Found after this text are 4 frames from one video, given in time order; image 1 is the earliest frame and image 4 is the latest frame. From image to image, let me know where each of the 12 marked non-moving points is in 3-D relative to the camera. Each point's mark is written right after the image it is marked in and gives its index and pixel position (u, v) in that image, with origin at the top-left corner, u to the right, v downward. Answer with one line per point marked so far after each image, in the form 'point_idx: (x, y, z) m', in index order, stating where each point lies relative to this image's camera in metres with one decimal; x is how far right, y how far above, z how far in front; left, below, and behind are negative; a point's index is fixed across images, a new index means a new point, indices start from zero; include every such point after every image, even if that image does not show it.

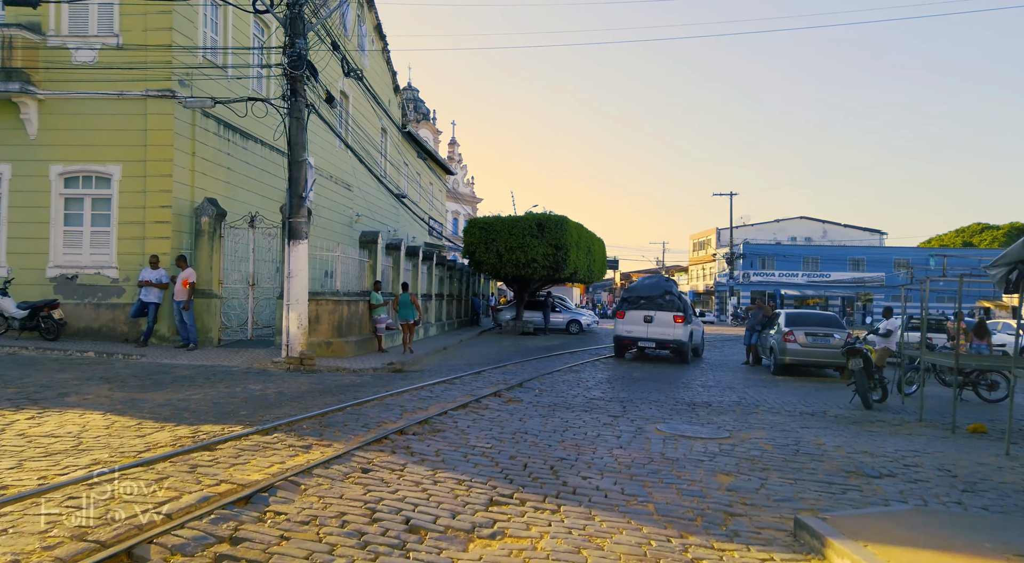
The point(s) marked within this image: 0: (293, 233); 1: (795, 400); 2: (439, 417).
0: (-4.0, +0.9, +14.0) m
1: (+5.1, -2.2, +14.2) m
2: (-0.8, -1.5, +8.7) m
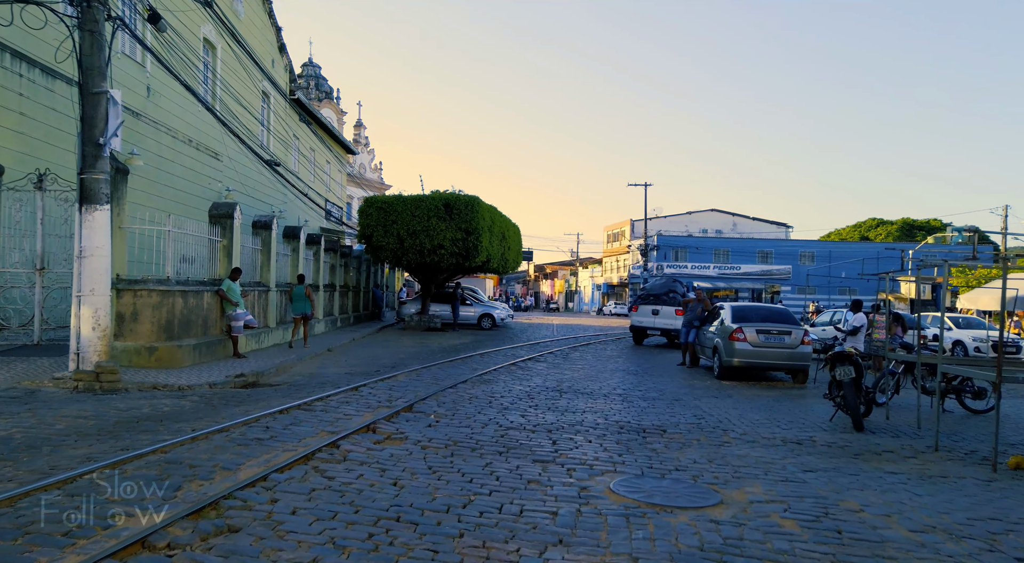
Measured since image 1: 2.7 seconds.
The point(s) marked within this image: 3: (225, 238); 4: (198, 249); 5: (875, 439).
0: (-5.4, +1.1, +9.9) m
1: (+3.6, -2.0, +11.1) m
2: (-1.7, -1.4, +5.0) m
3: (-5.2, +0.8, +14.2) m
4: (-5.3, +0.5, +13.1) m
5: (+4.6, -2.0, +9.8) m
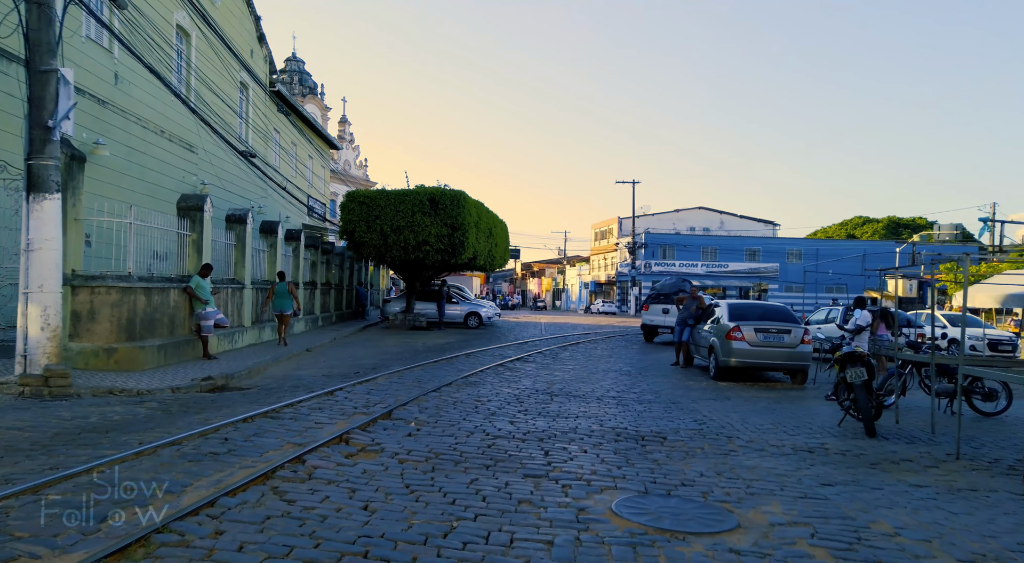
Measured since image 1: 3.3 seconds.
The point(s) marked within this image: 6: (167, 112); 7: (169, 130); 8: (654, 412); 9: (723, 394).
0: (-5.6, +1.1, +9.1) m
1: (+3.4, -1.9, +10.5) m
2: (-1.8, -1.3, +4.2) m
3: (-5.4, +0.8, +13.3) m
4: (-5.5, +0.6, +12.2) m
5: (+4.4, -1.9, +9.1) m
6: (-8.5, +4.2, +19.2) m
7: (-8.5, +3.7, +19.3) m
8: (+2.0, -1.8, +10.9) m
9: (+3.7, -2.0, +13.8) m
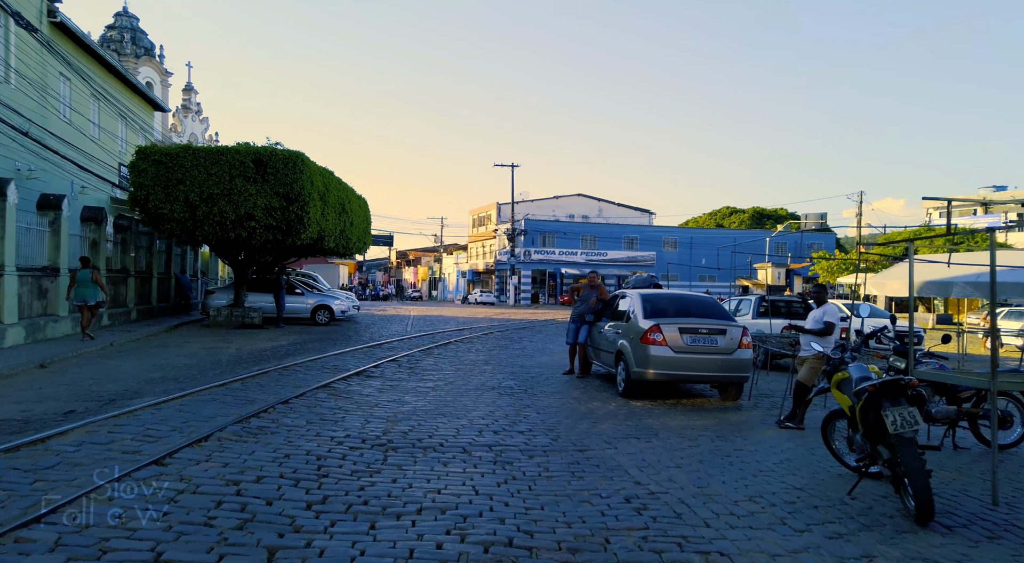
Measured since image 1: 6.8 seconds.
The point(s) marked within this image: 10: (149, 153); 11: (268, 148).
0: (-6.8, +1.3, +3.4) m
1: (+1.8, -1.7, +6.2) m
2: (-2.3, -1.3, -0.7) m
3: (-7.3, +1.0, +7.7) m
4: (-7.2, +0.8, +6.6) m
5: (+3.0, -1.8, +5.1) m
6: (-11.3, +4.4, +12.9) m
7: (-11.3, +4.0, +13.0) m
8: (+0.4, -1.6, +6.4) m
9: (+1.6, -1.8, +9.6) m
10: (-8.6, +3.0, +18.7) m
11: (-6.0, +3.3, +19.1) m
